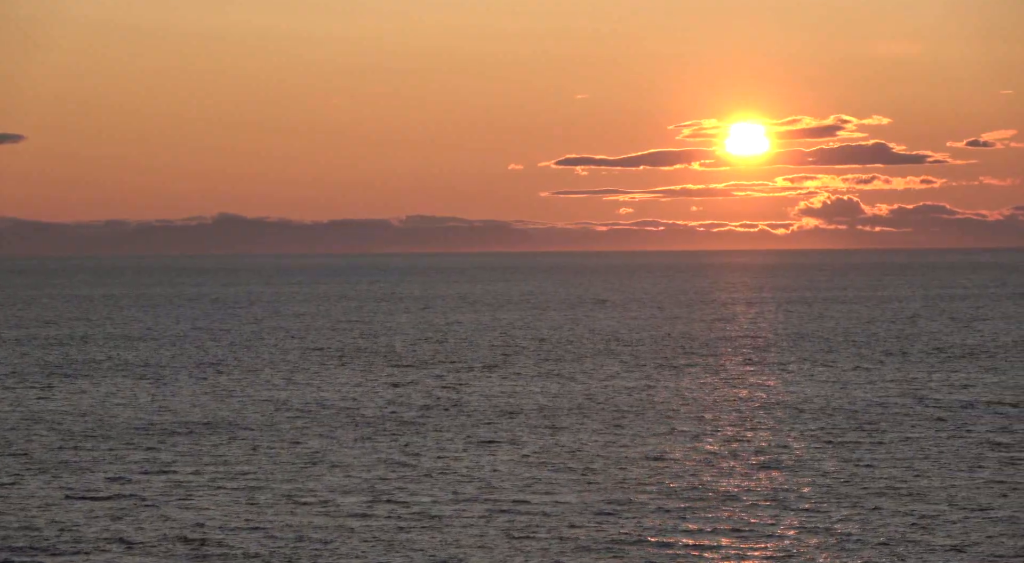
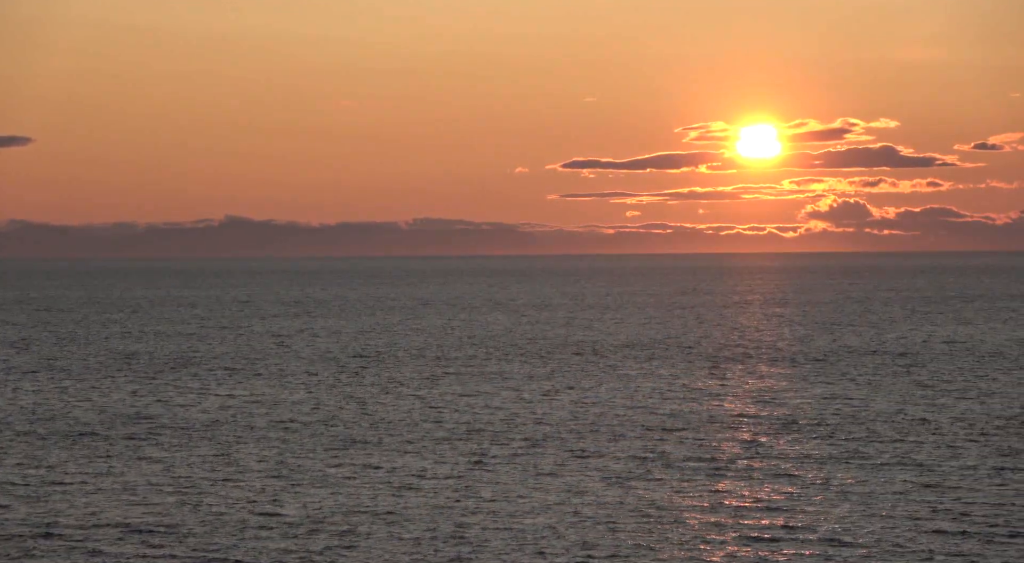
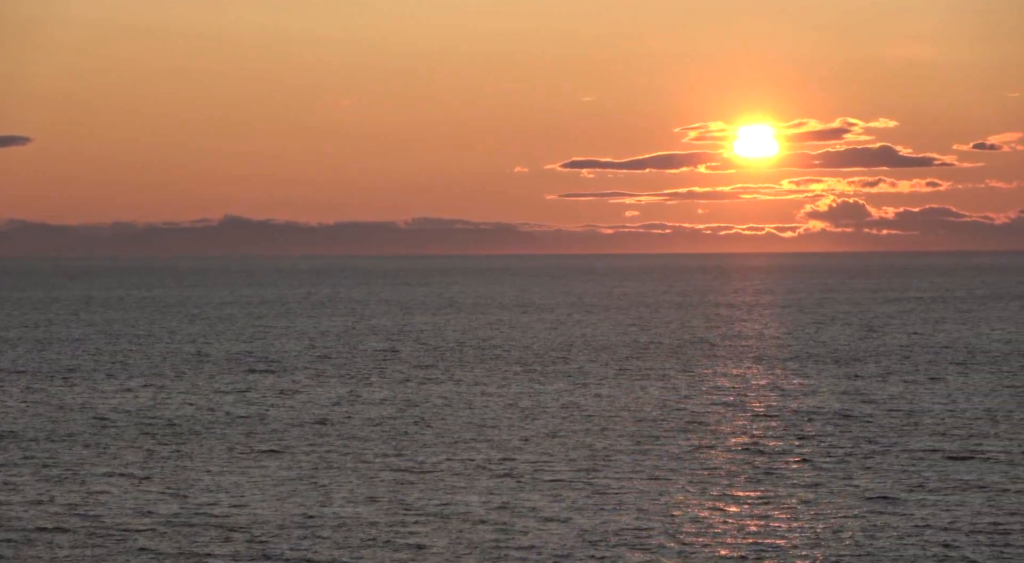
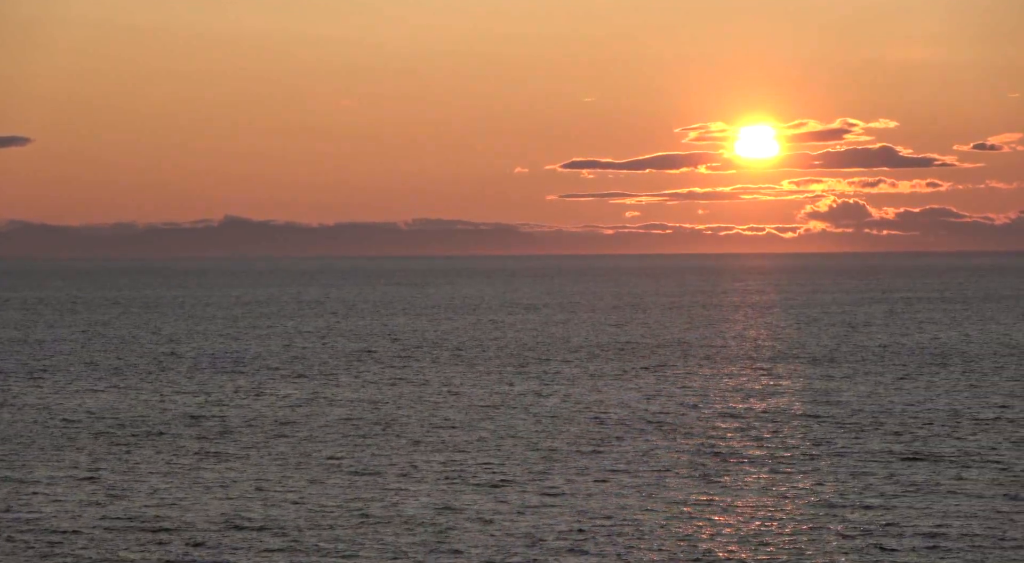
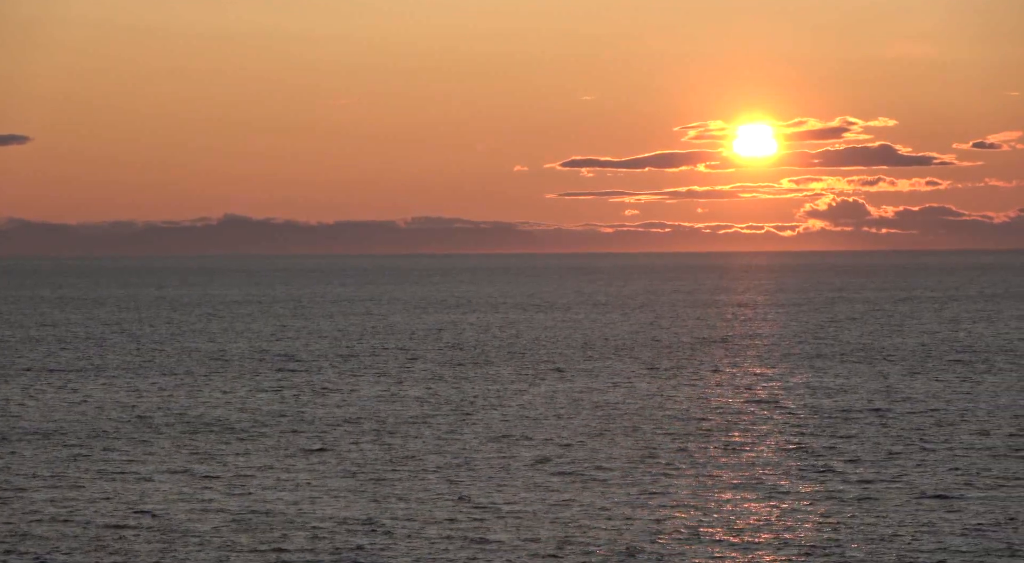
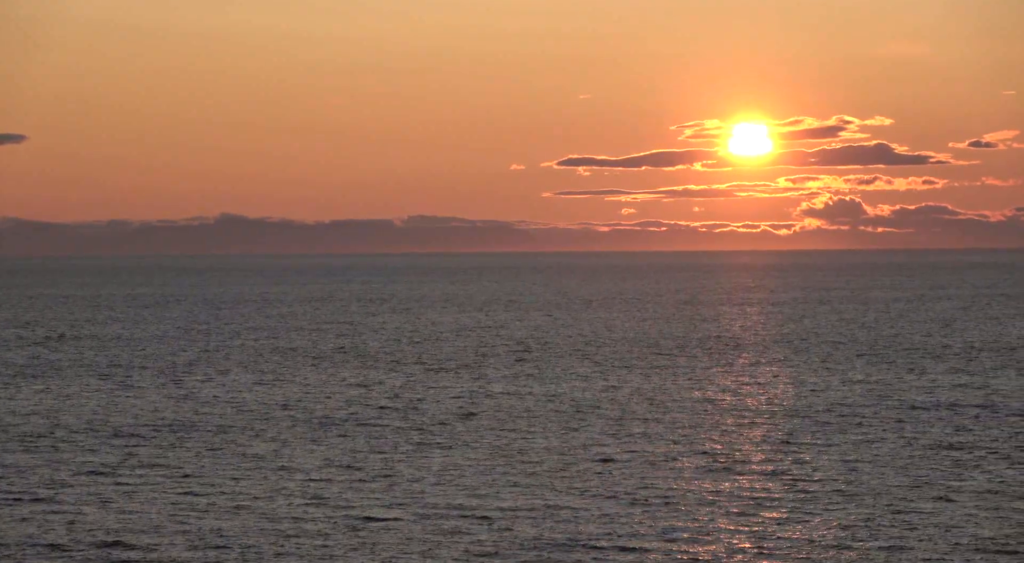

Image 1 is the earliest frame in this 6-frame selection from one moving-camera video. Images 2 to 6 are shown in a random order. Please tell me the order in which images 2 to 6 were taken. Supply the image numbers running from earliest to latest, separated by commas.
6, 5, 3, 4, 2
